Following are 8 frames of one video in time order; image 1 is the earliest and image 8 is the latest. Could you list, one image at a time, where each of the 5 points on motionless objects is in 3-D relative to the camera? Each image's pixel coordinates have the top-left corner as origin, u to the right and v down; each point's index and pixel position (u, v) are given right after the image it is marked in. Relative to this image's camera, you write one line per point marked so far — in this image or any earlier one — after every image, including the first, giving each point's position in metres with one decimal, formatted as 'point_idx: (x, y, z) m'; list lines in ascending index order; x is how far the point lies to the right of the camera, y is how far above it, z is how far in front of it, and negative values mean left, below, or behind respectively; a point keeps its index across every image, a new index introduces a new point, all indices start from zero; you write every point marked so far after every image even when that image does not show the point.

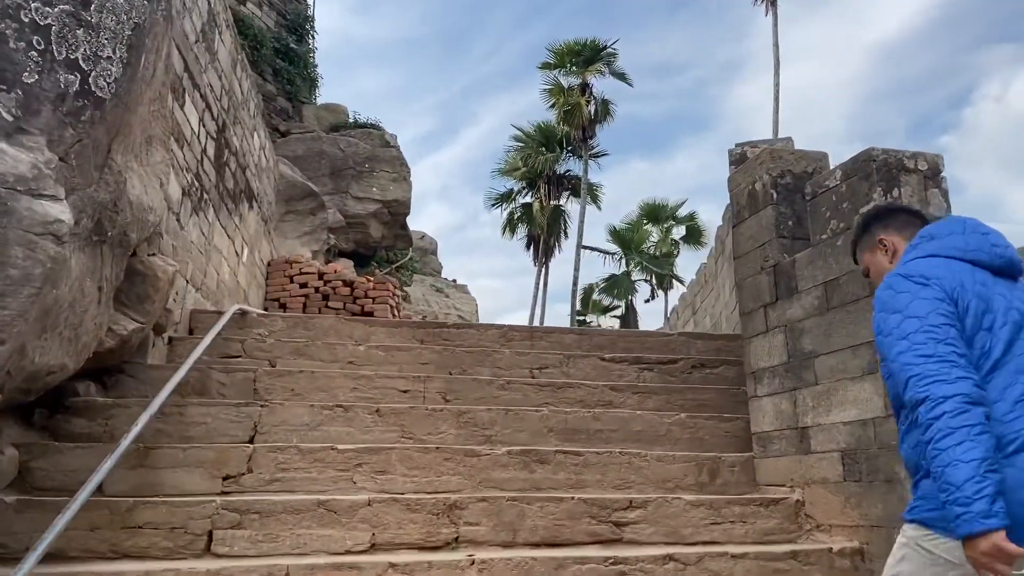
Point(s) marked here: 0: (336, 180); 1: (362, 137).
0: (-2.3, +1.4, +11.4) m
1: (-2.1, +2.1, +12.0) m
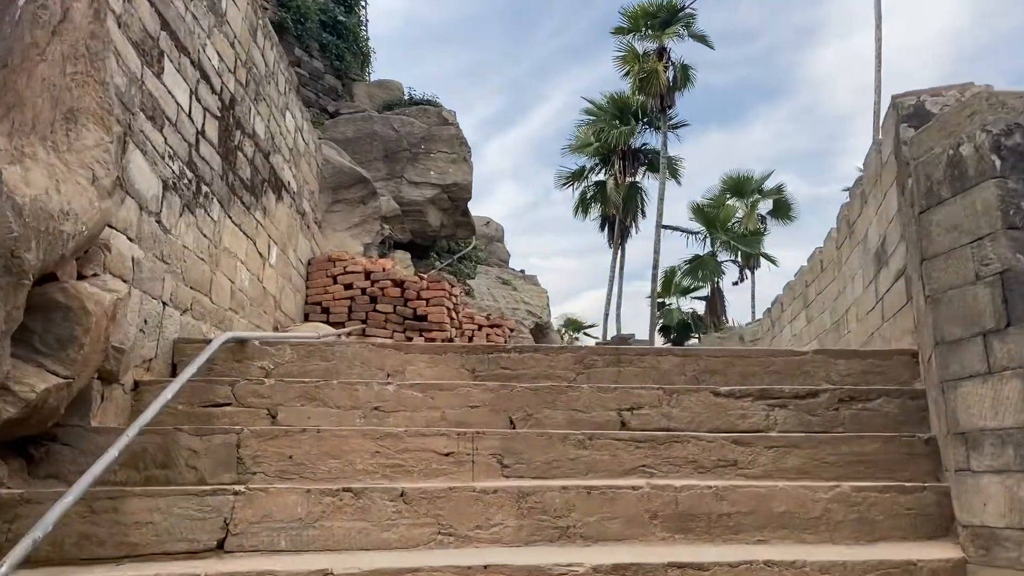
0: (-1.4, +1.5, +10.4) m
1: (-1.2, +2.1, +10.9) m
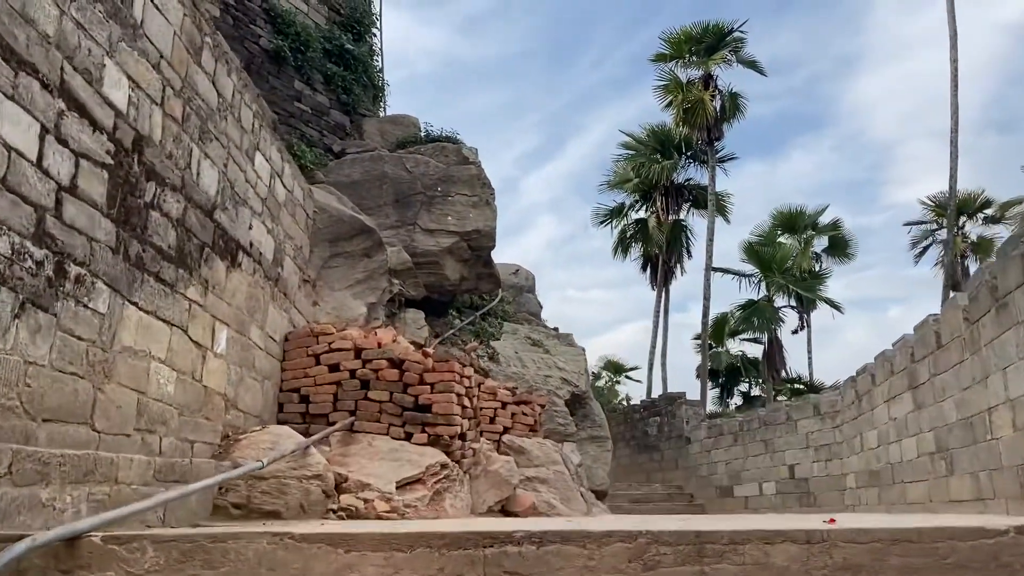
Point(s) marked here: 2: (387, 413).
0: (-1.1, +0.8, +9.0) m
1: (-0.8, +1.5, +9.5) m
2: (-0.8, -0.8, +5.6) m
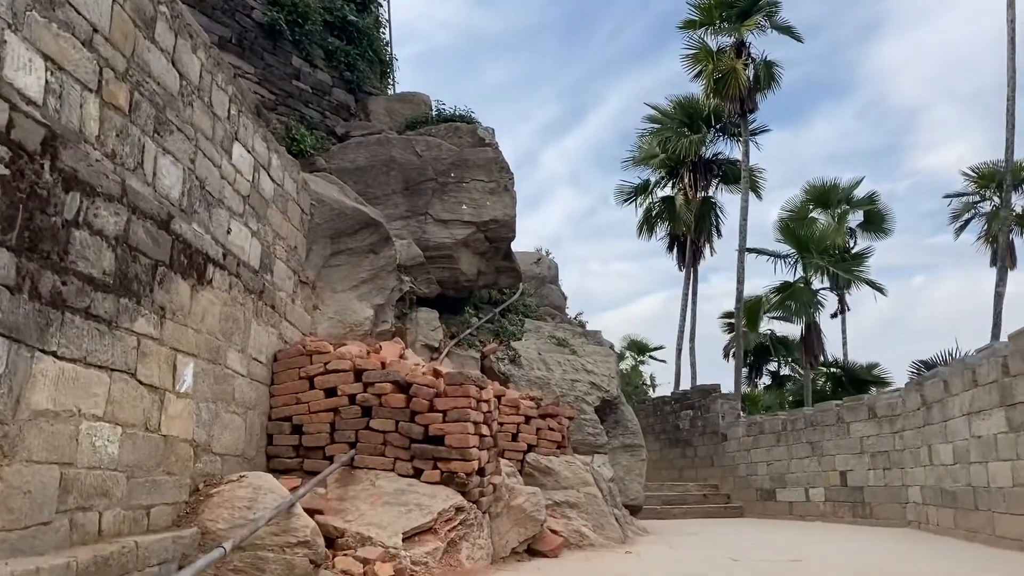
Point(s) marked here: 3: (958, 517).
0: (-0.9, +0.8, +8.1) m
1: (-0.6, +1.5, +8.7) m
2: (-0.7, -0.9, +4.8) m
3: (+3.2, -1.6, +6.2) m
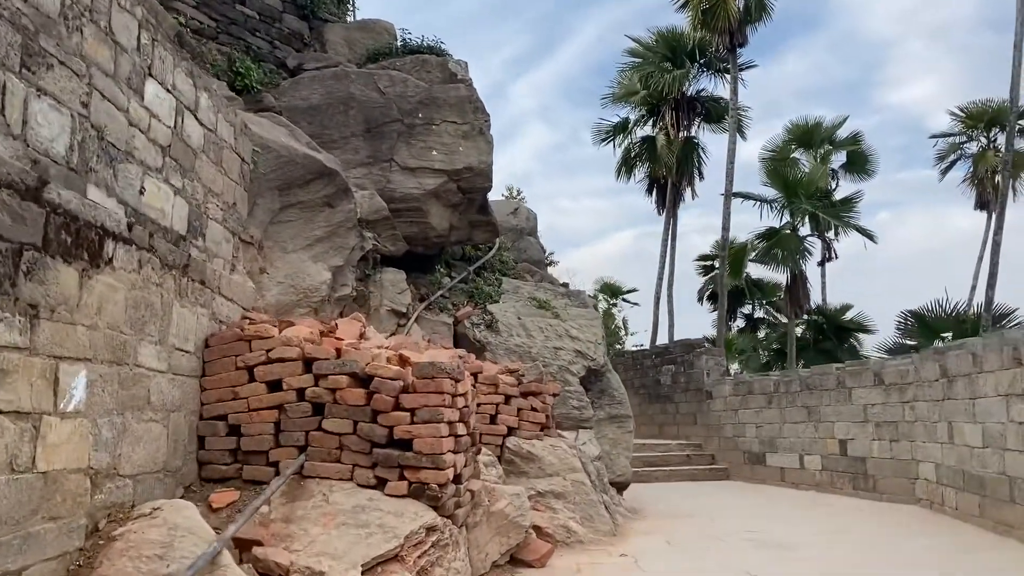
0: (-1.1, +1.2, +7.2) m
1: (-0.9, +1.9, +7.7) m
2: (-0.7, -0.7, +4.0) m
3: (+3.0, -1.4, +5.6) m
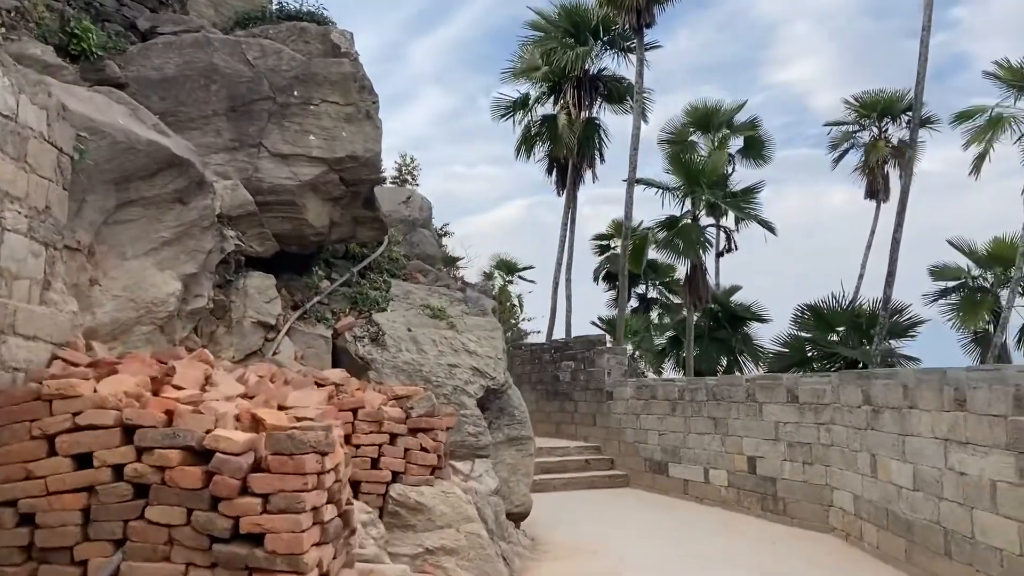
0: (-1.9, +1.2, +6.1) m
1: (-1.7, +1.9, +6.6) m
2: (-1.2, -0.9, +3.1) m
3: (+2.4, -1.6, +5.2) m
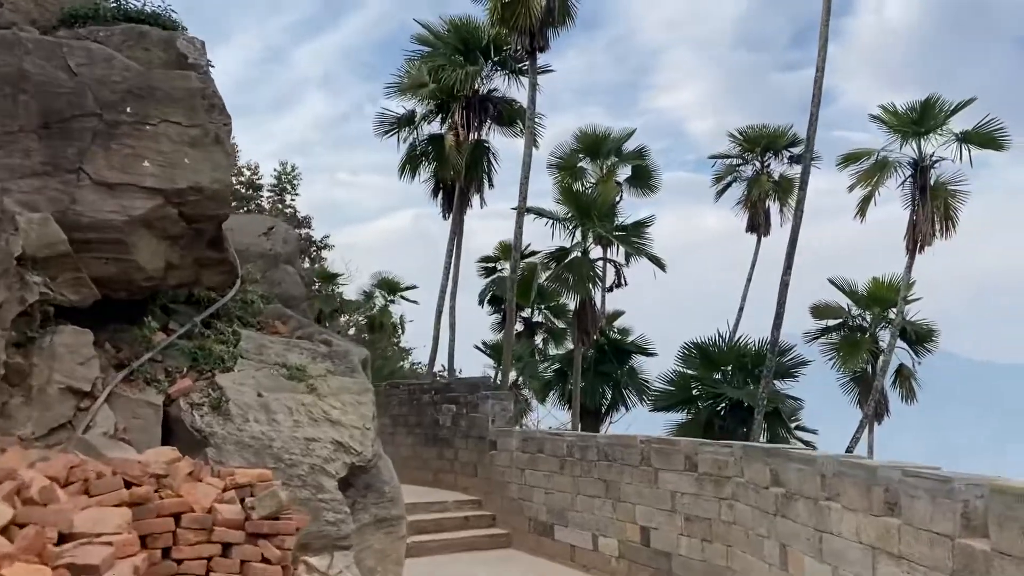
0: (-2.6, +0.8, +5.0) m
1: (-2.5, +1.5, +5.6) m
2: (-1.5, -1.2, +2.1) m
3: (+1.7, -2.0, +4.6) m
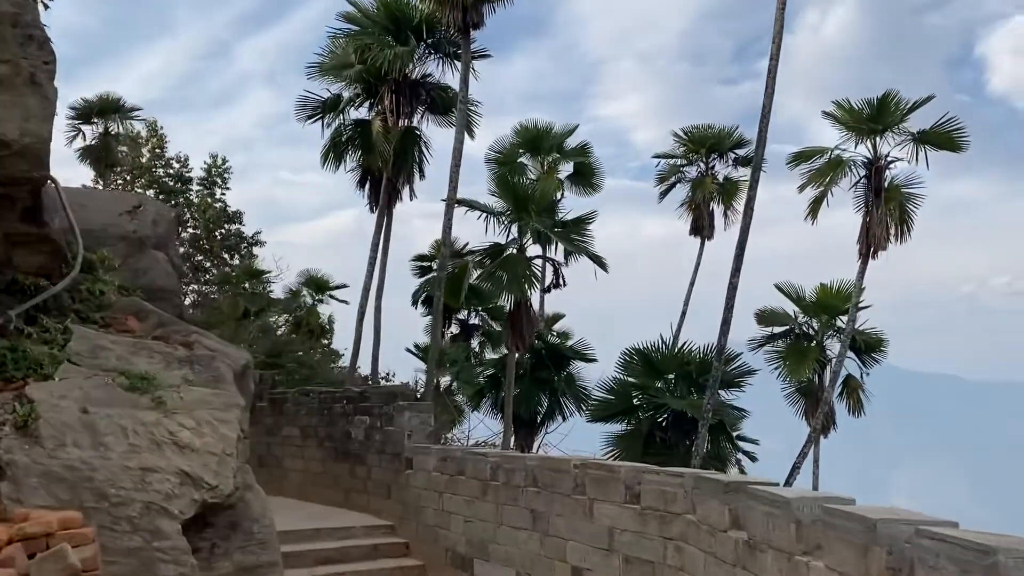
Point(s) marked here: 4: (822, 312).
0: (-3.1, +0.9, +3.7) m
1: (-2.9, +1.6, +4.3) m
2: (-1.8, -1.1, +0.9) m
3: (+1.2, -2.0, +3.6) m
4: (+5.0, -0.4, +14.2) m
